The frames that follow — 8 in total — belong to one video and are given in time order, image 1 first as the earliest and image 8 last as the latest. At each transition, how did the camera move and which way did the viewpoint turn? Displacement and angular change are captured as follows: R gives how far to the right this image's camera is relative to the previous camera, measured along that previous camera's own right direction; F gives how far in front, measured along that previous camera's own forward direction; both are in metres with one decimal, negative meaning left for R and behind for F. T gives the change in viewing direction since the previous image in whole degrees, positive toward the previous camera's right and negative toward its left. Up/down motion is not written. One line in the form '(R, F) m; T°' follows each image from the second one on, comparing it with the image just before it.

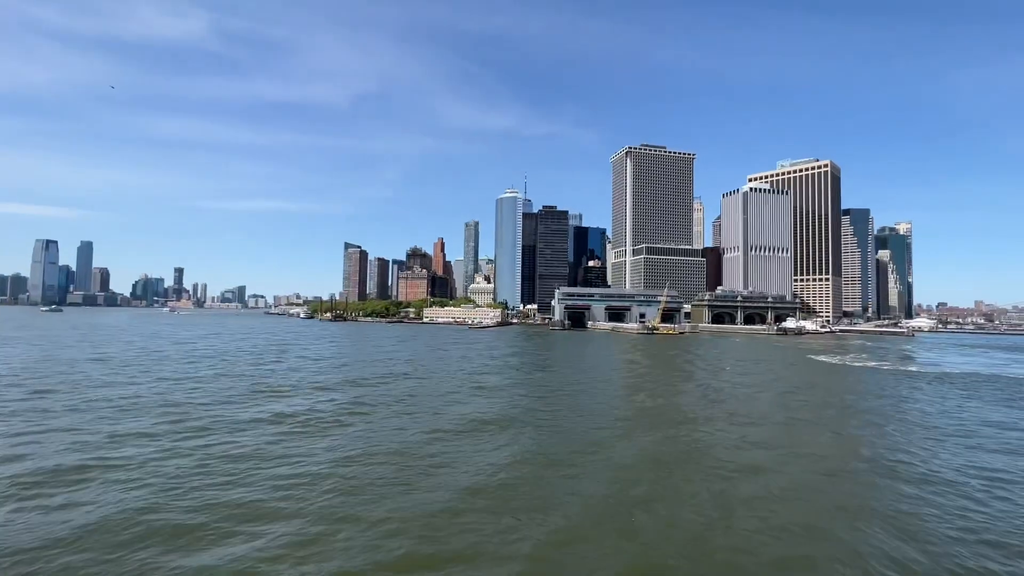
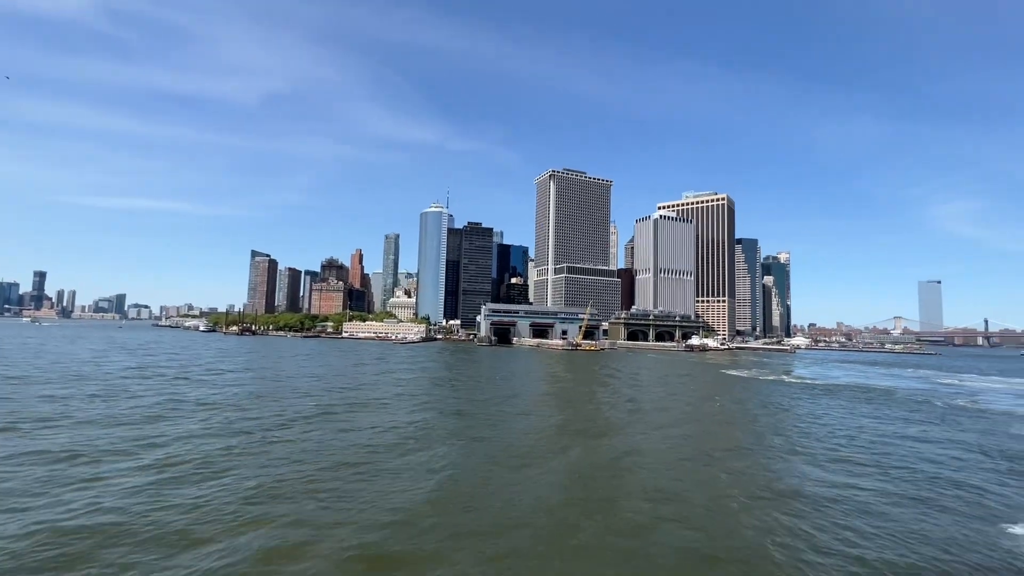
(-2.6, -0.8) m; +10°
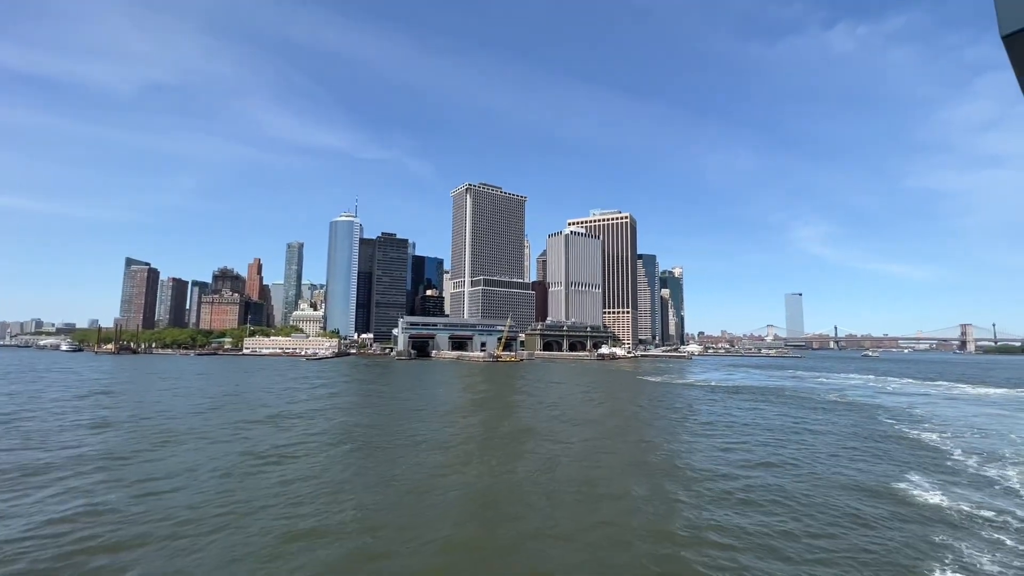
(-2.4, -1.1) m; +11°
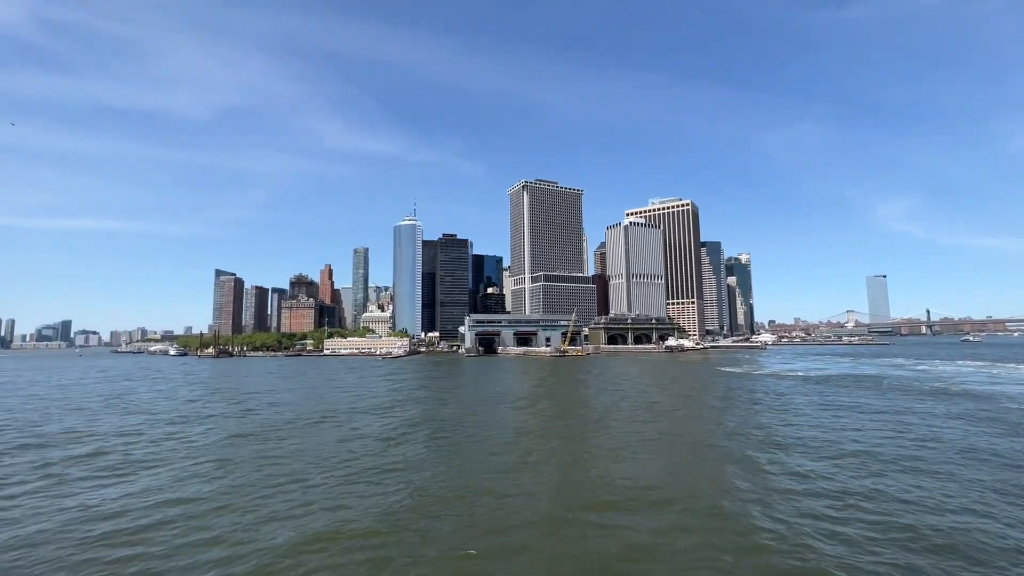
(-2.0, -1.5) m; -7°
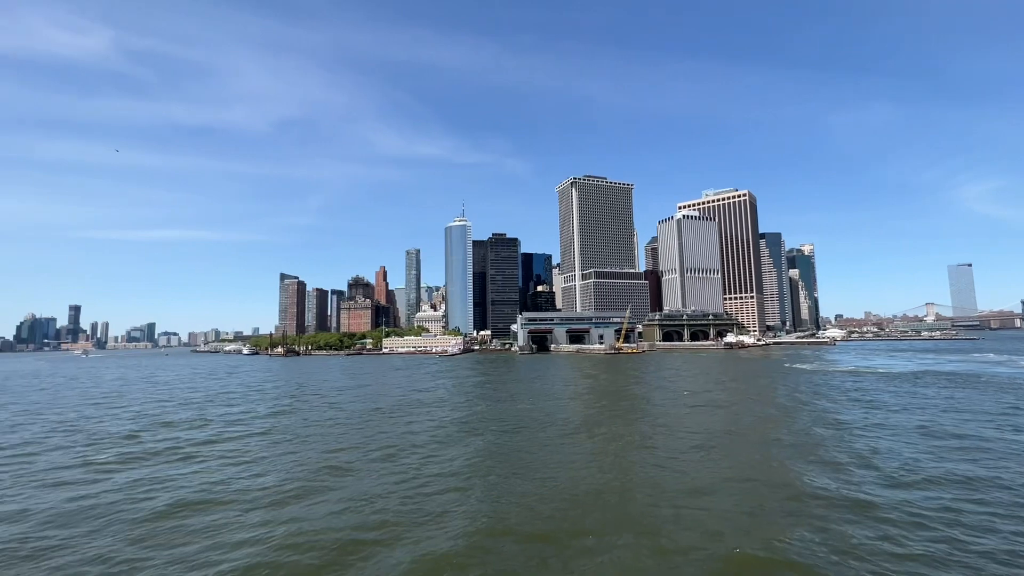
(-1.2, -0.8) m; -6°
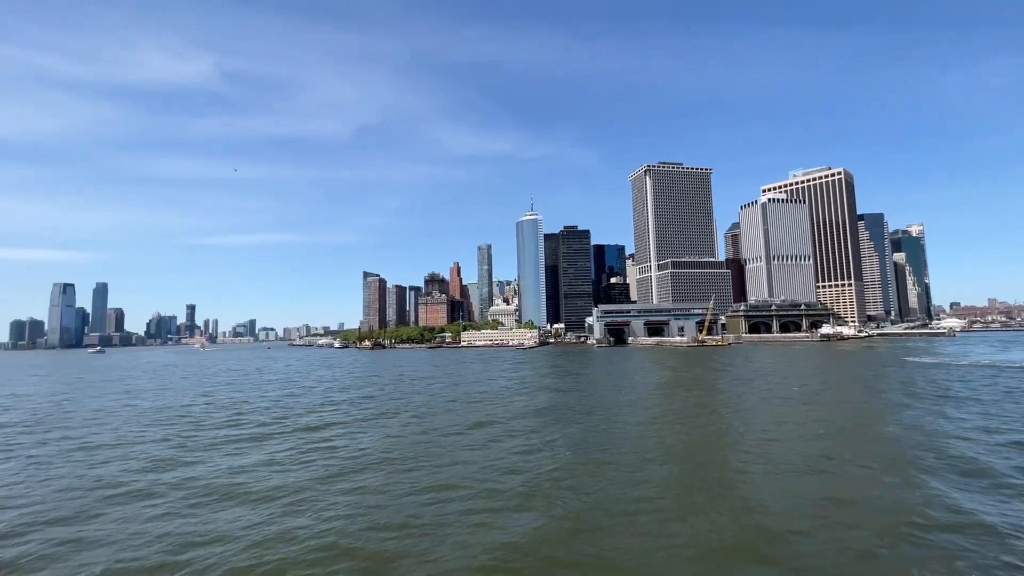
(-1.8, -1.0) m; -8°
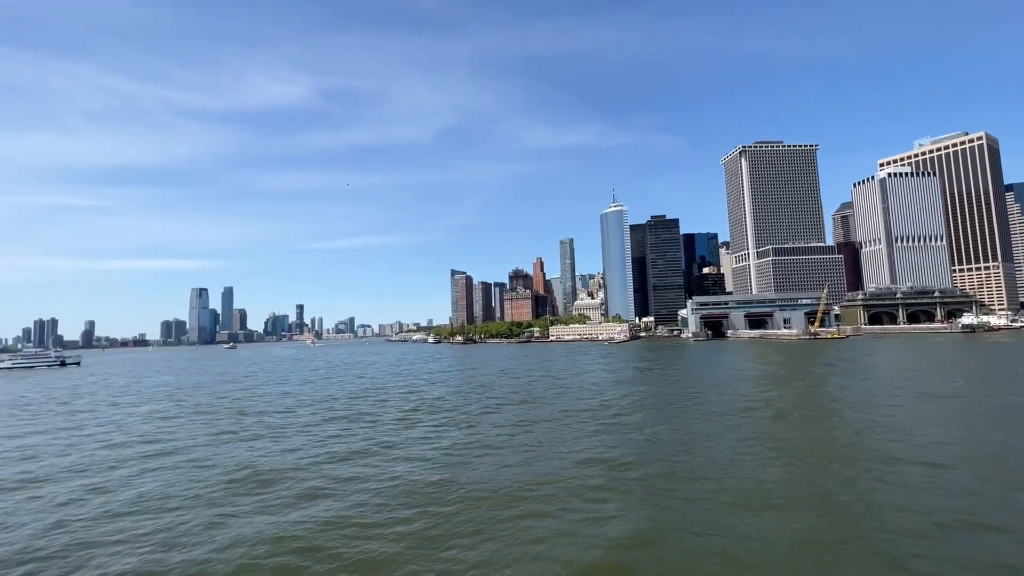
(-2.2, -0.8) m; -10°
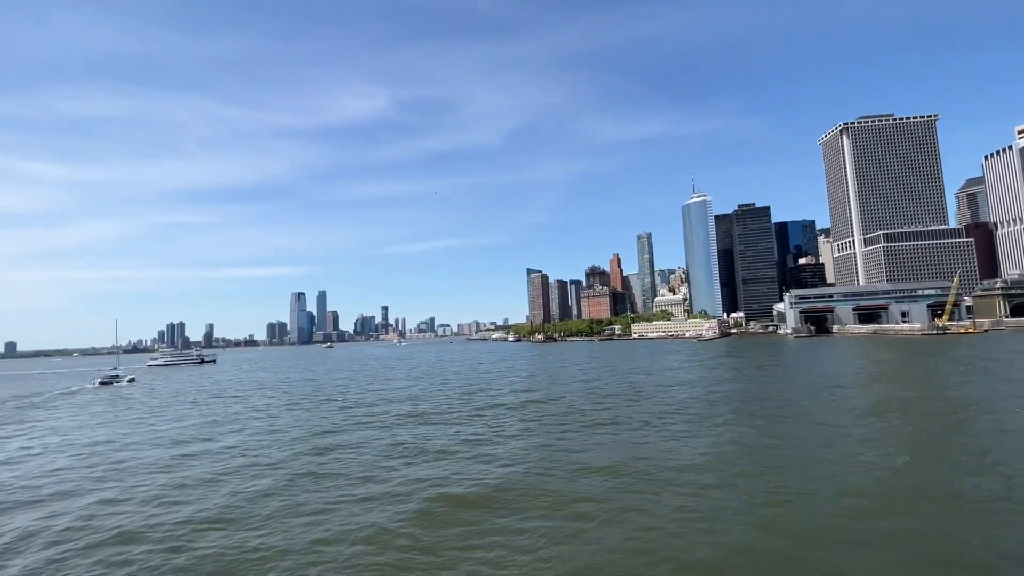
(-2.0, -0.4) m; -9°
